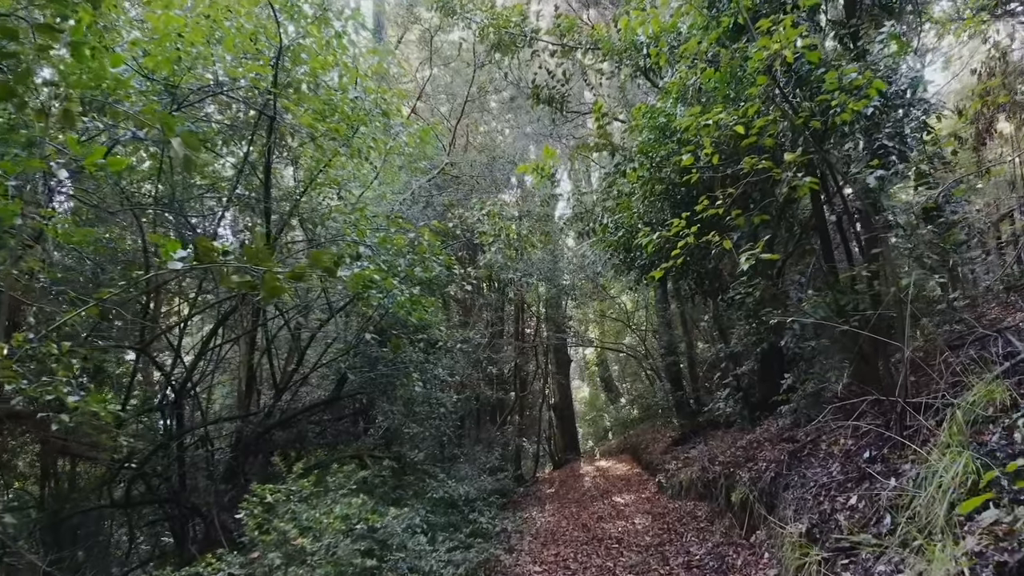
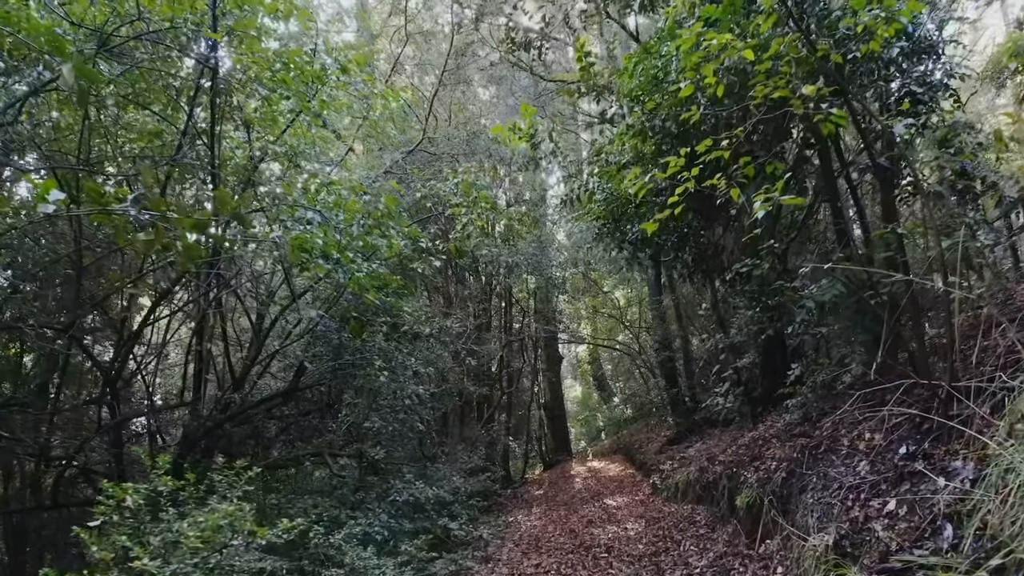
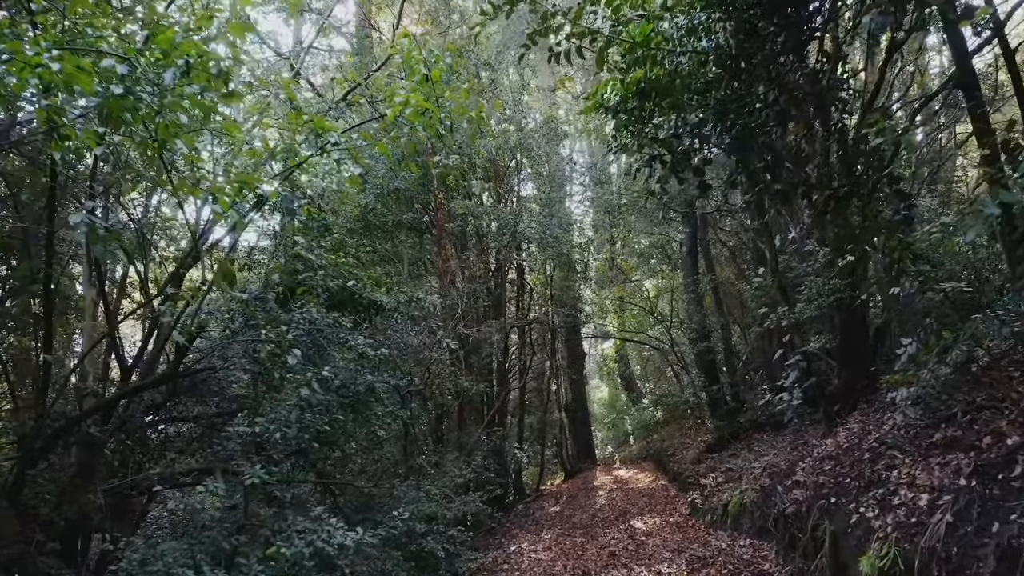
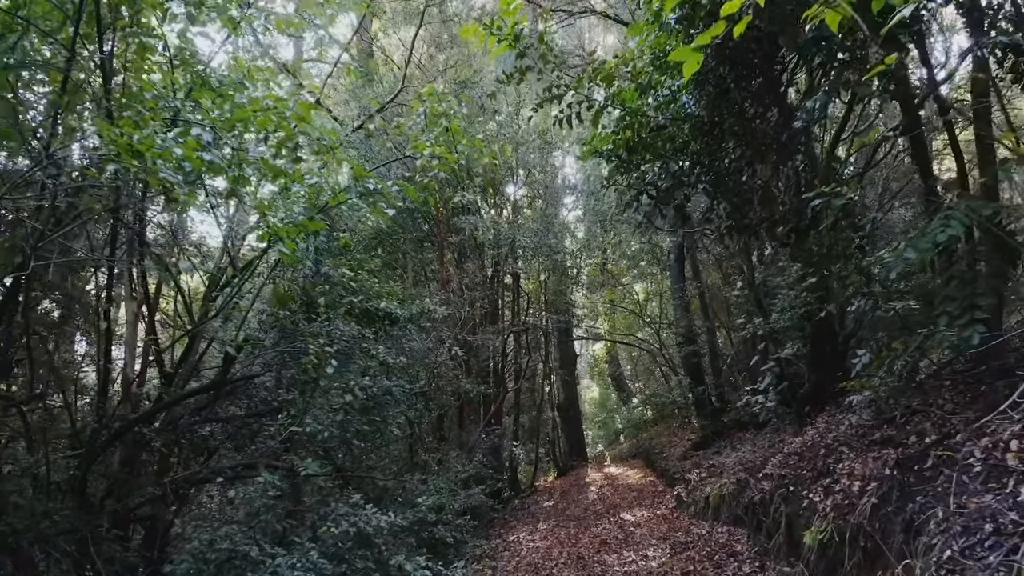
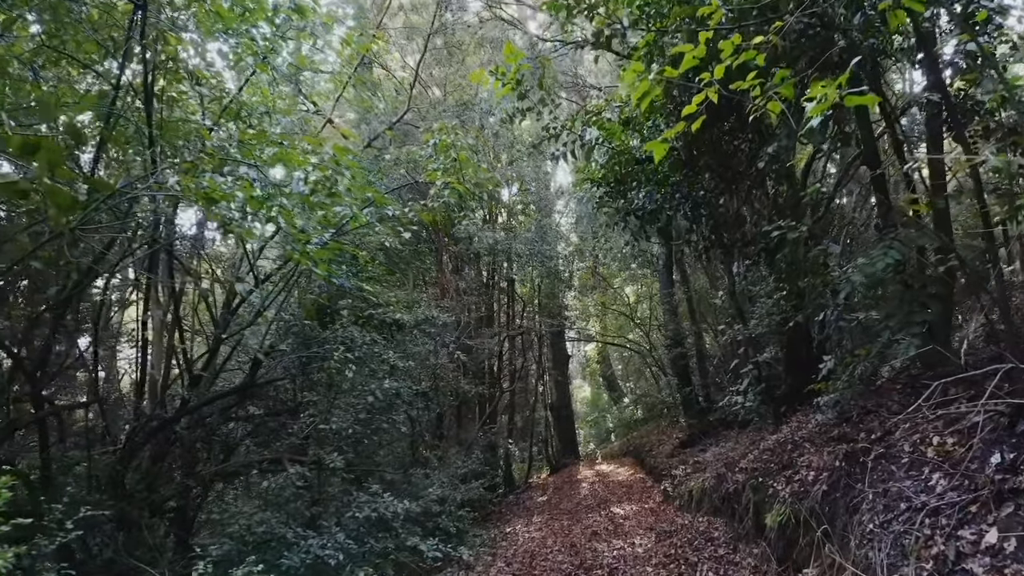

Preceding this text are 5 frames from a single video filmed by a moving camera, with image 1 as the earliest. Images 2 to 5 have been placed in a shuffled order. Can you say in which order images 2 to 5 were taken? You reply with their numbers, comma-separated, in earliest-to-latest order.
2, 5, 4, 3
